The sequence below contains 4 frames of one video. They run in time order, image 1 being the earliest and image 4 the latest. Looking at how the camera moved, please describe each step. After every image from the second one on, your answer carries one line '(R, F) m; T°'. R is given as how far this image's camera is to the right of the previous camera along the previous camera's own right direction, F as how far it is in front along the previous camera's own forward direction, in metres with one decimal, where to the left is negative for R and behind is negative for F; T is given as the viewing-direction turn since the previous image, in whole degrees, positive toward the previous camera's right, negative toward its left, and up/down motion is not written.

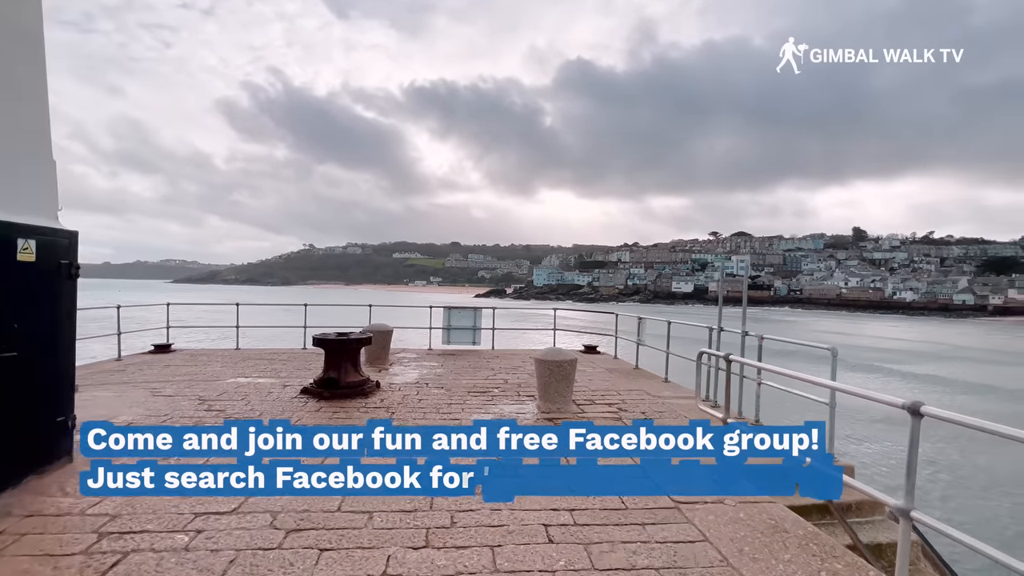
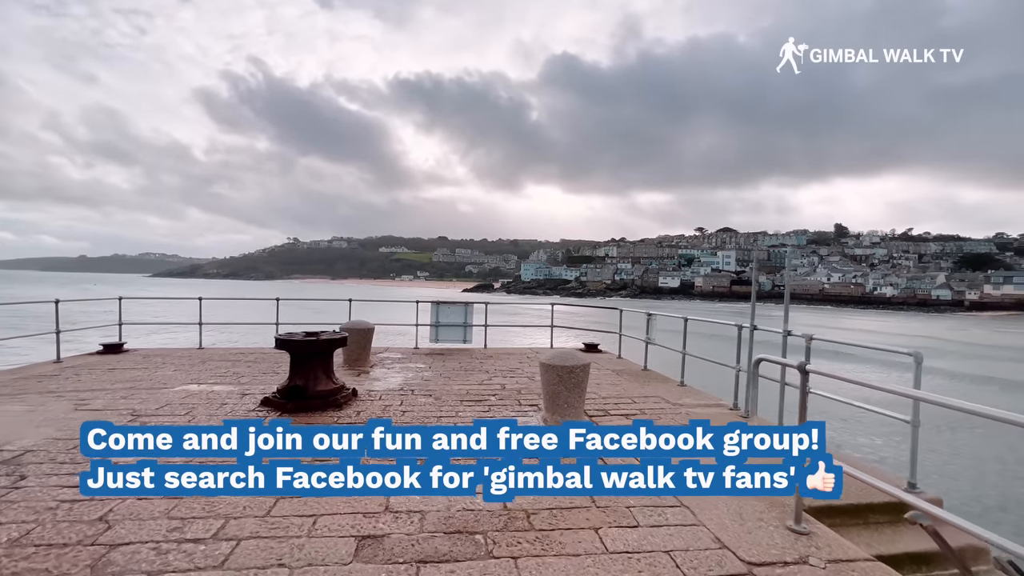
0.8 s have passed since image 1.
(-0.2, +0.9) m; +2°
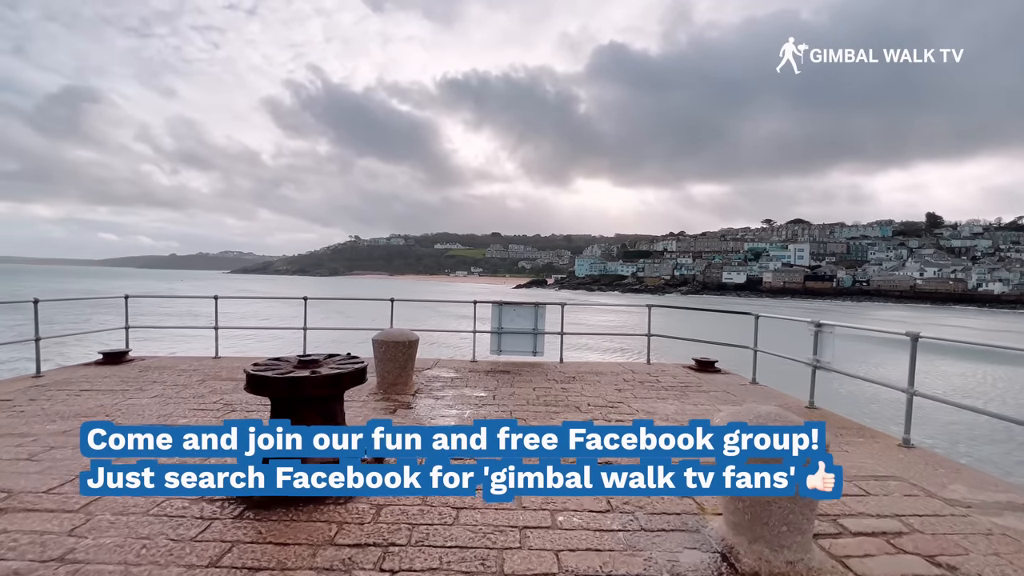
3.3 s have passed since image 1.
(-0.6, +2.4) m; -7°
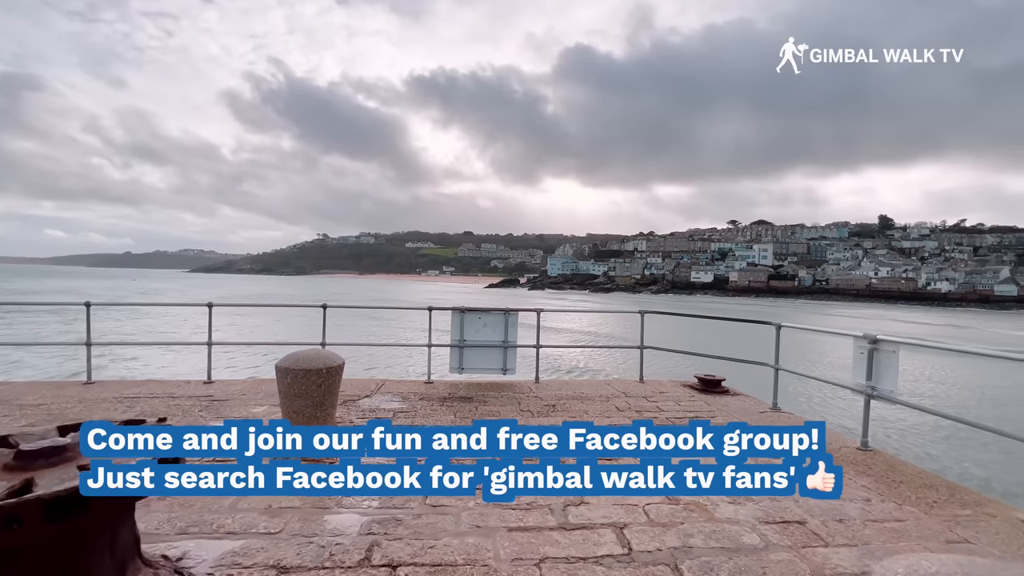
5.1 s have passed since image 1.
(+0.1, +1.5) m; +4°
